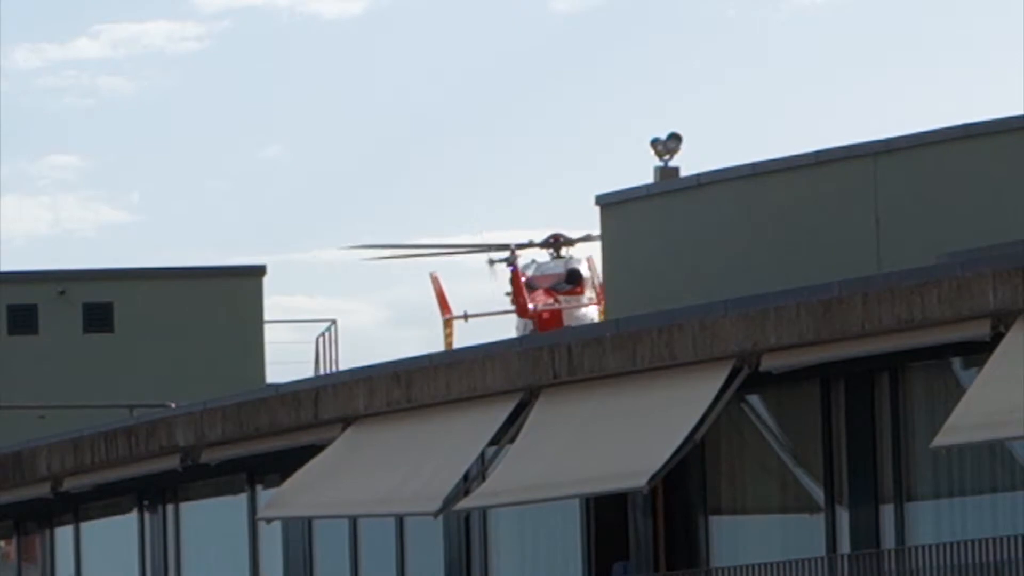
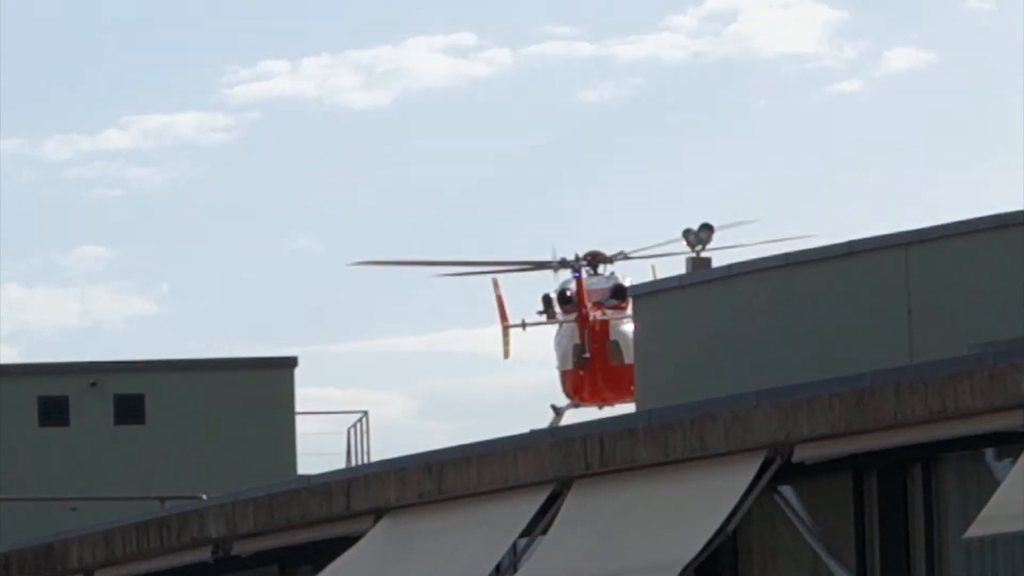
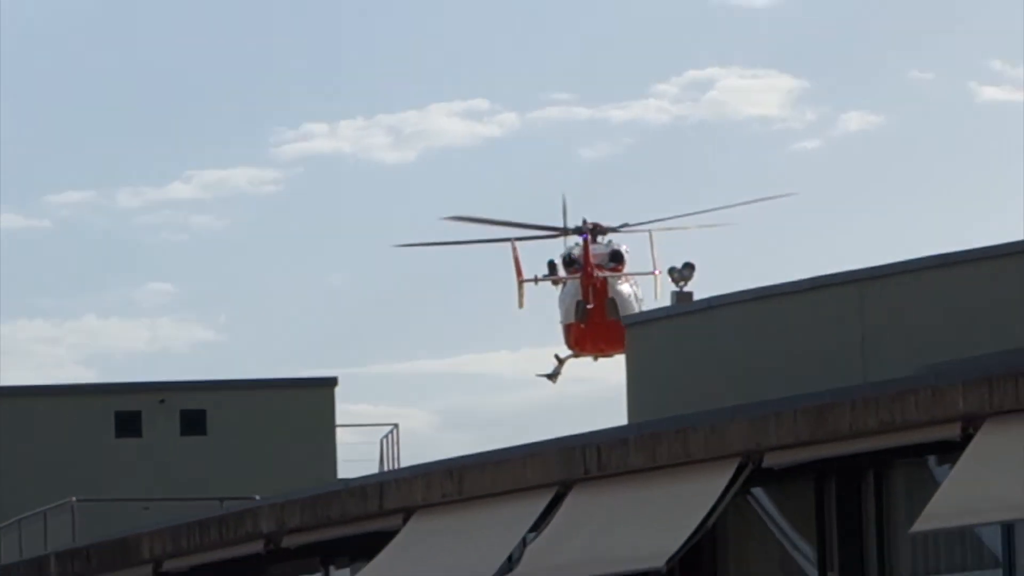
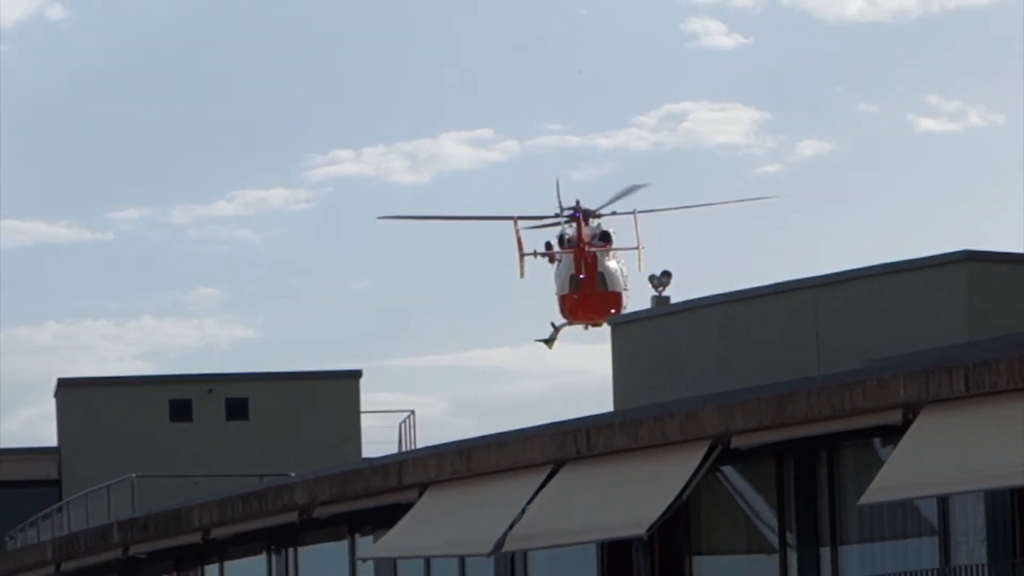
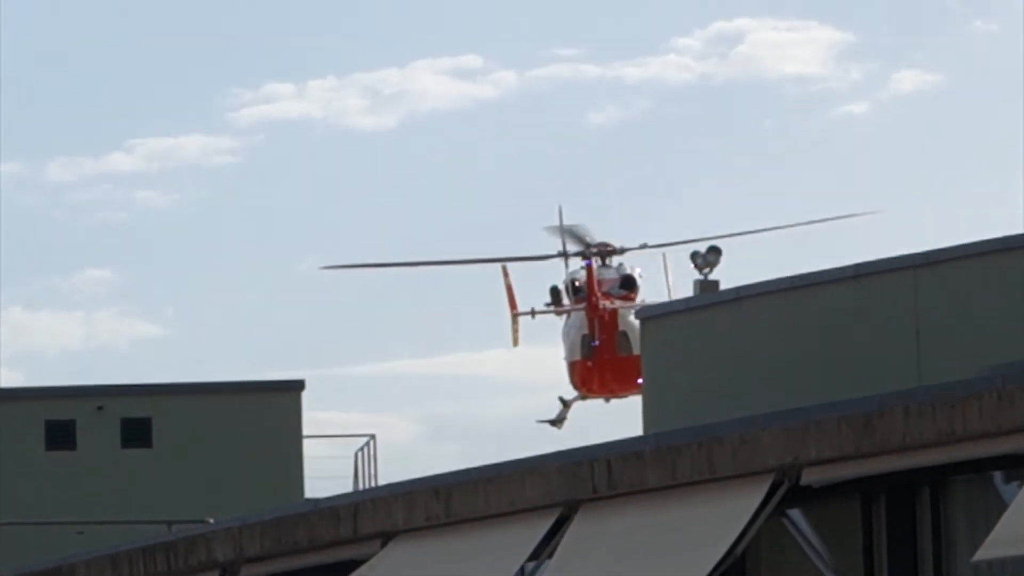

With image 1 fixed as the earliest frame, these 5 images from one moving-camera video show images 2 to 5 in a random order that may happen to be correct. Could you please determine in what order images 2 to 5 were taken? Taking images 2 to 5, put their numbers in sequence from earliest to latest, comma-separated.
2, 5, 3, 4
